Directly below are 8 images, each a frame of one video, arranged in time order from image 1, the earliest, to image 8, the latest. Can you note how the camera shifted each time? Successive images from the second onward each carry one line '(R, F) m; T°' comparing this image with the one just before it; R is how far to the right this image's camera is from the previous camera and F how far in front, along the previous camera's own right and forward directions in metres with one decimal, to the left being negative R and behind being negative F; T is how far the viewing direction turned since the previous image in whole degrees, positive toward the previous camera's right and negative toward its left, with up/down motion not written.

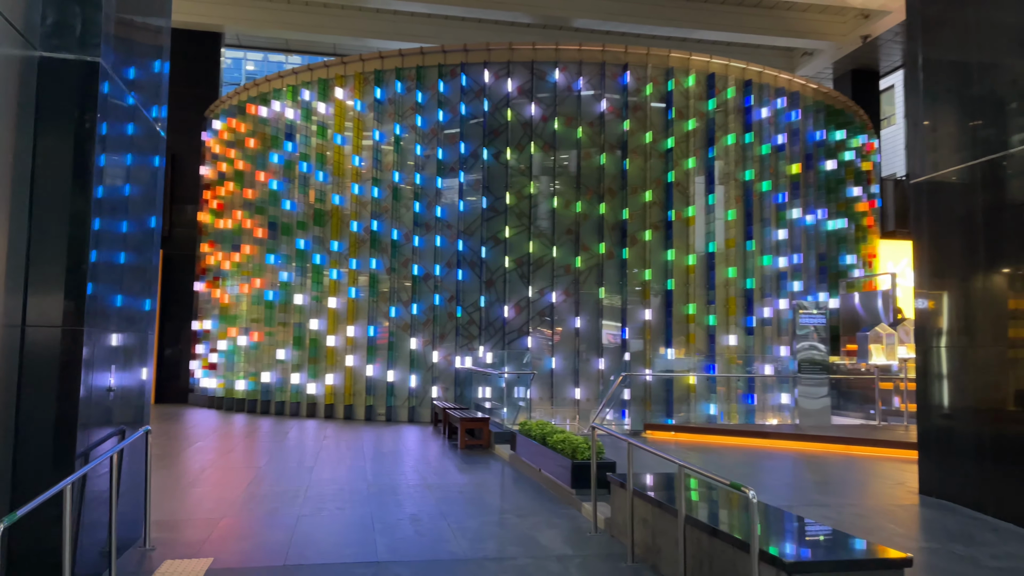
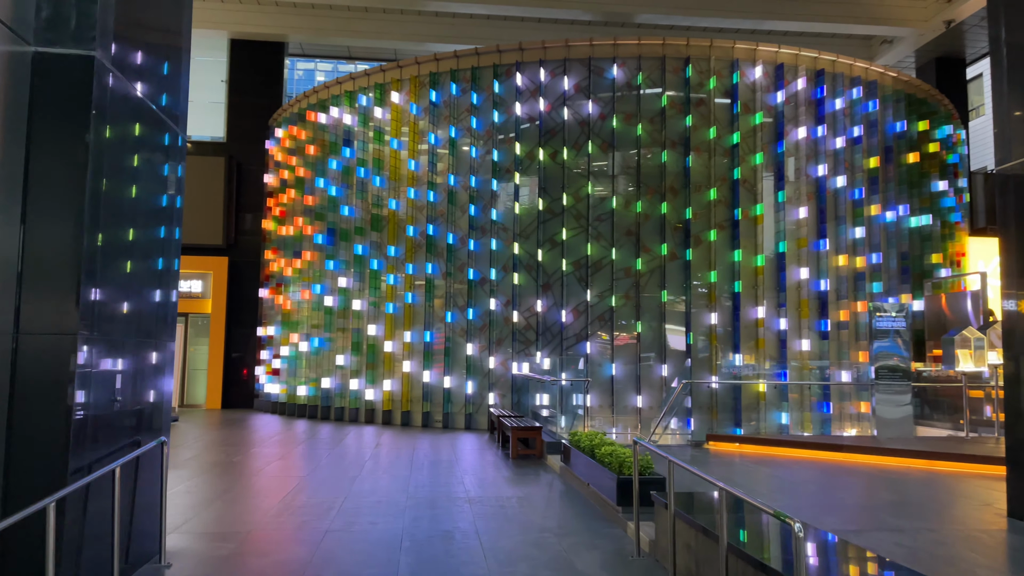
(+0.2, +0.3) m; -5°
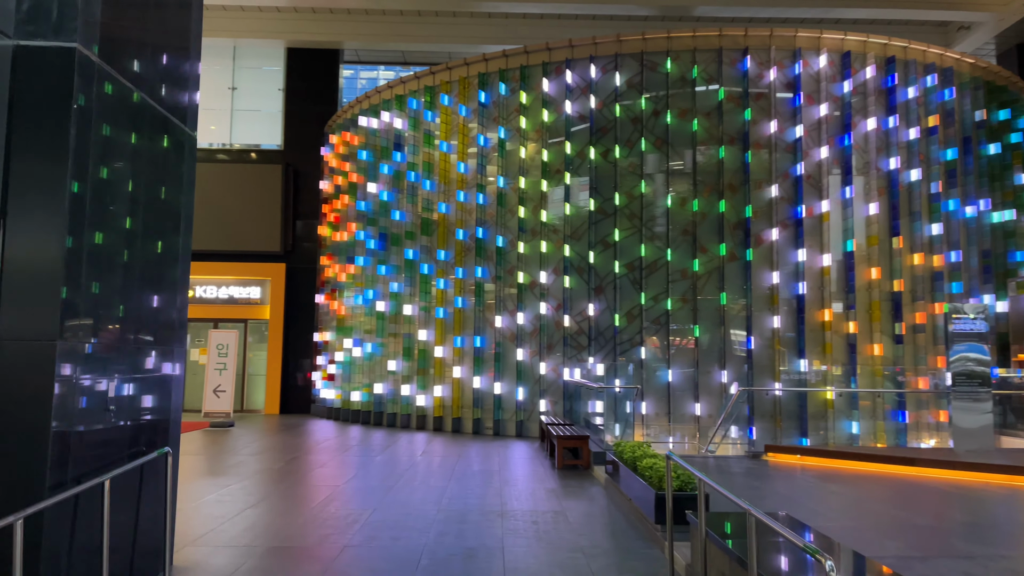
(+0.2, +0.3) m; -5°
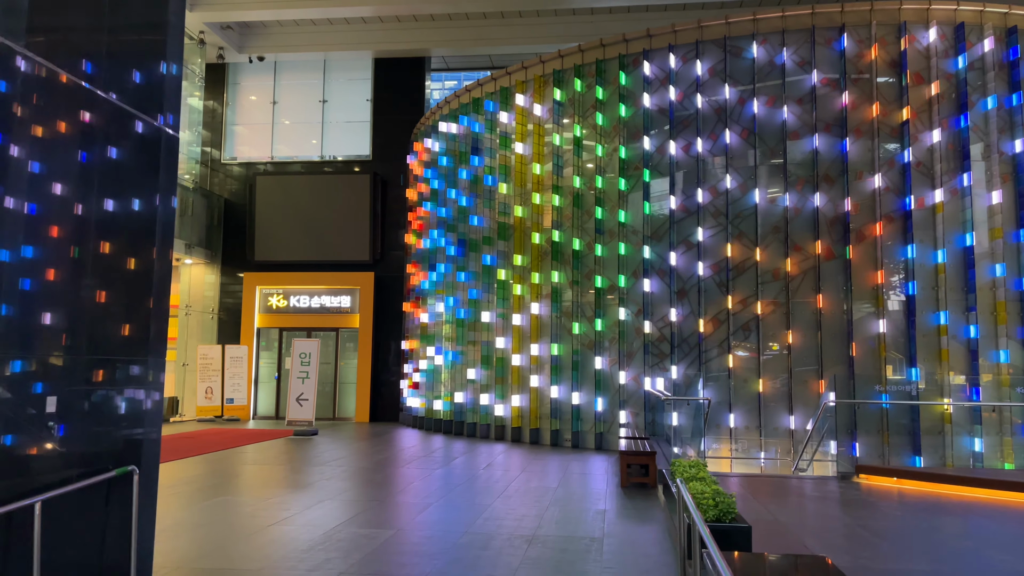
(+0.5, +0.5) m; -8°
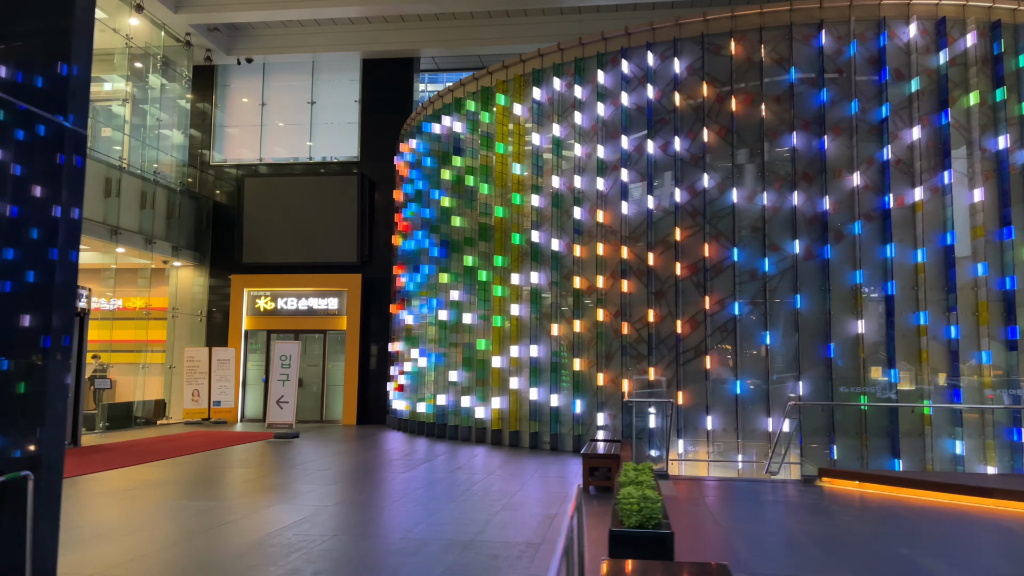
(+0.4, +0.1) m; -1°
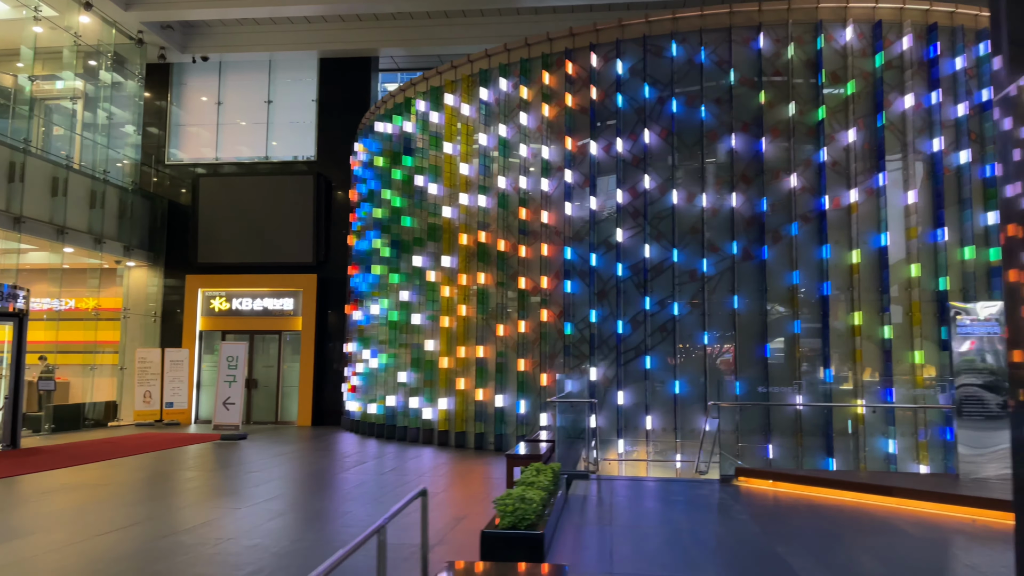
(+0.5, 0.0) m; +1°
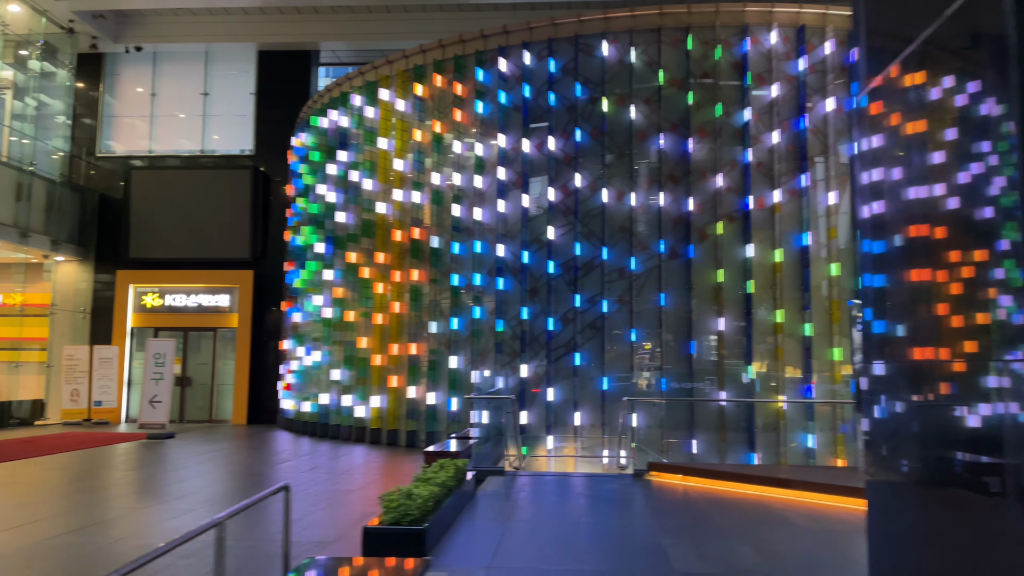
(+0.3, 0.0) m; +3°
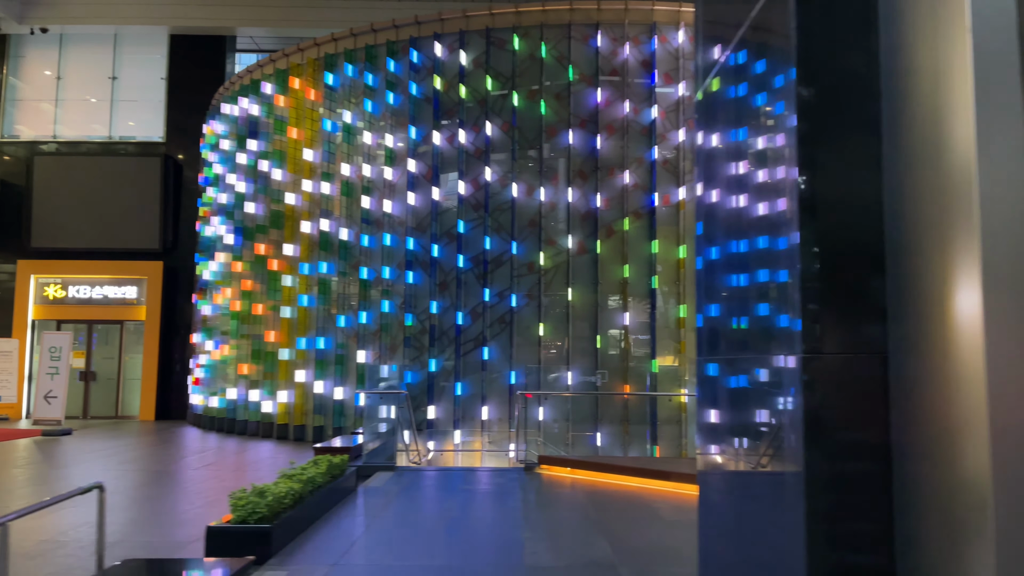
(+0.4, 0.0) m; +4°
